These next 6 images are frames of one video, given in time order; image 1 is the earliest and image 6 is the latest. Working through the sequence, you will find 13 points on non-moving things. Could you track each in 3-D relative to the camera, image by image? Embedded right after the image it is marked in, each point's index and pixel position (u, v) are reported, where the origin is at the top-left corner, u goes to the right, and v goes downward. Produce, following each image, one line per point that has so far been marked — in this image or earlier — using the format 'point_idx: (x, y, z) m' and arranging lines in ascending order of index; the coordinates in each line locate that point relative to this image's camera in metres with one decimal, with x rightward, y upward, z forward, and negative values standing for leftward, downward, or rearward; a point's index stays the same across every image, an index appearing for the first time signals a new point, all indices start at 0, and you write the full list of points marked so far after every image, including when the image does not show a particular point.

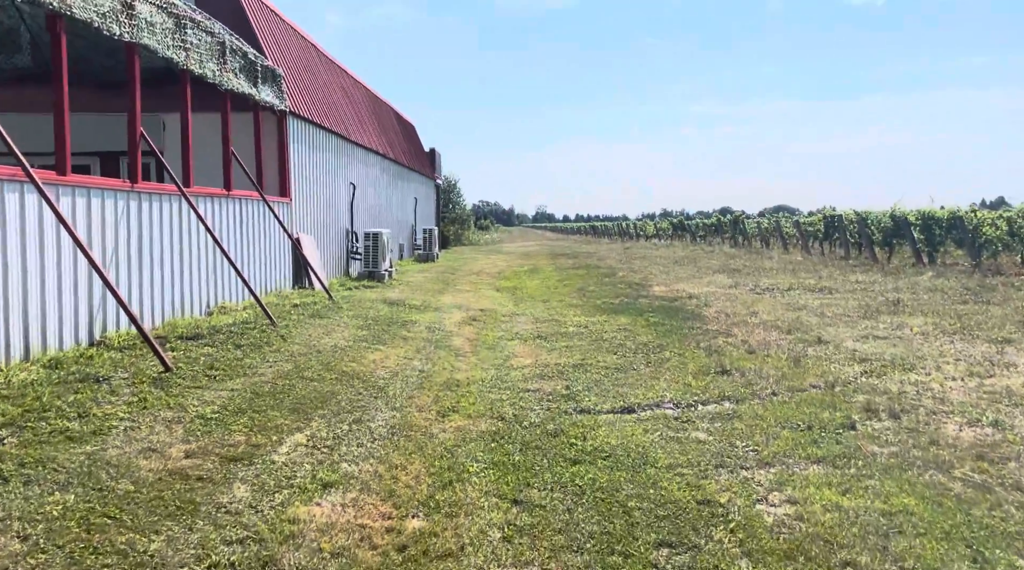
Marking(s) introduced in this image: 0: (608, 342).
0: (+1.0, -0.6, +10.0) m
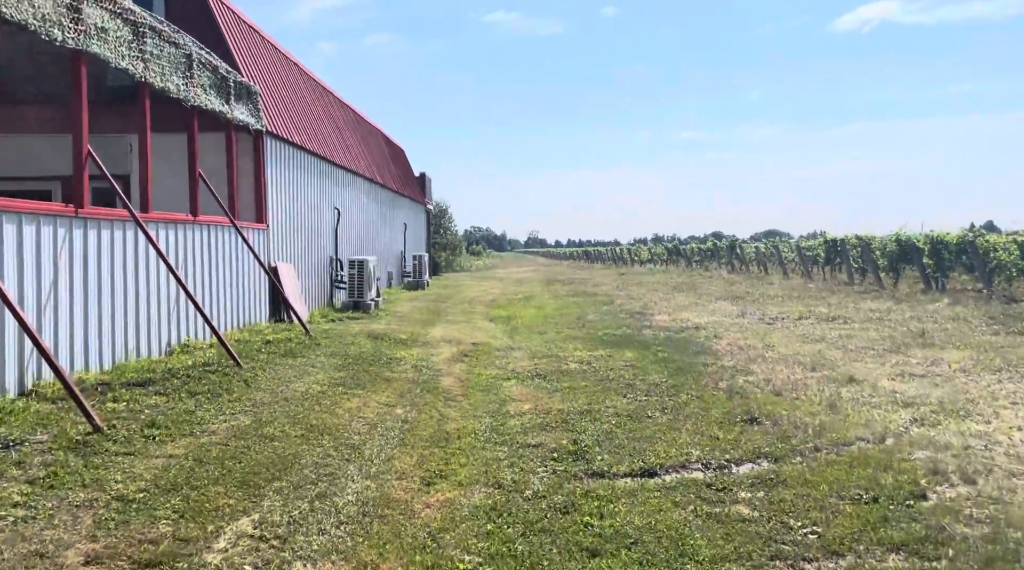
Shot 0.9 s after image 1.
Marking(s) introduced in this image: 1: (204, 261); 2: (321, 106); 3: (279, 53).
0: (+1.0, -0.9, +8.9) m
1: (-3.6, +0.3, +10.7) m
2: (-3.9, +3.6, +18.7) m
3: (-4.2, +4.2, +16.7) m
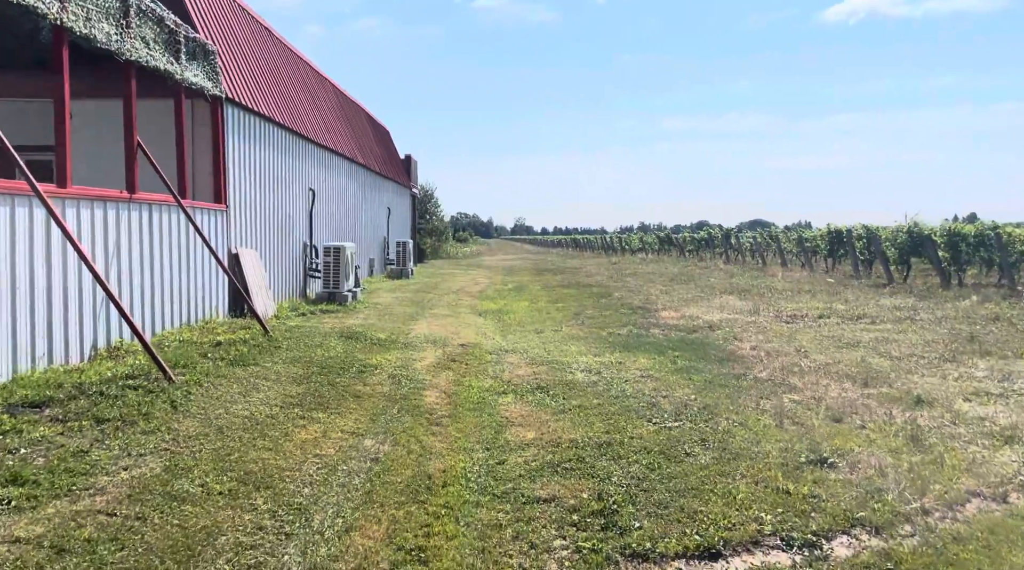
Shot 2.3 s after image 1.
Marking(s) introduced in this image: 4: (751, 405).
0: (+1.0, -0.9, +7.4) m
1: (-3.6, +0.4, +9.0) m
2: (-4.0, +3.8, +17.0) m
3: (-4.3, +4.4, +15.0) m
4: (+1.9, -0.9, +7.2) m
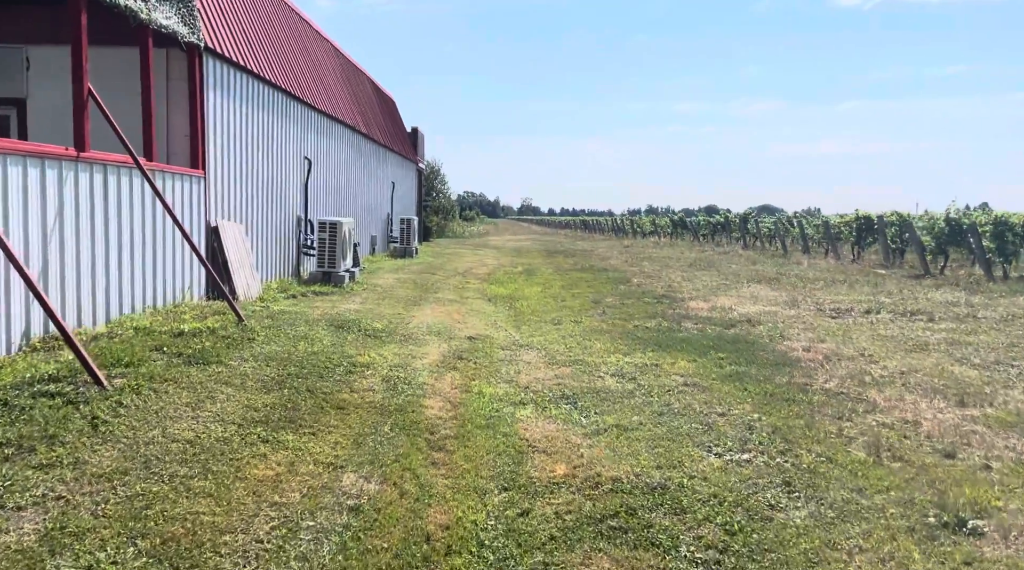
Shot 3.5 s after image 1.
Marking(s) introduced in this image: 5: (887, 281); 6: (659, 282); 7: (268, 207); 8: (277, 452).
0: (+1.1, -0.9, +5.9) m
1: (-3.4, +0.6, +7.6) m
2: (-3.7, +4.2, +15.5) m
3: (-4.0, +4.7, +13.5) m
4: (+2.0, -0.9, +5.8) m
5: (+7.6, +0.1, +18.8) m
6: (+3.0, +0.1, +18.9) m
7: (-3.4, +1.1, +13.0) m
8: (-1.2, -0.8, +4.6) m
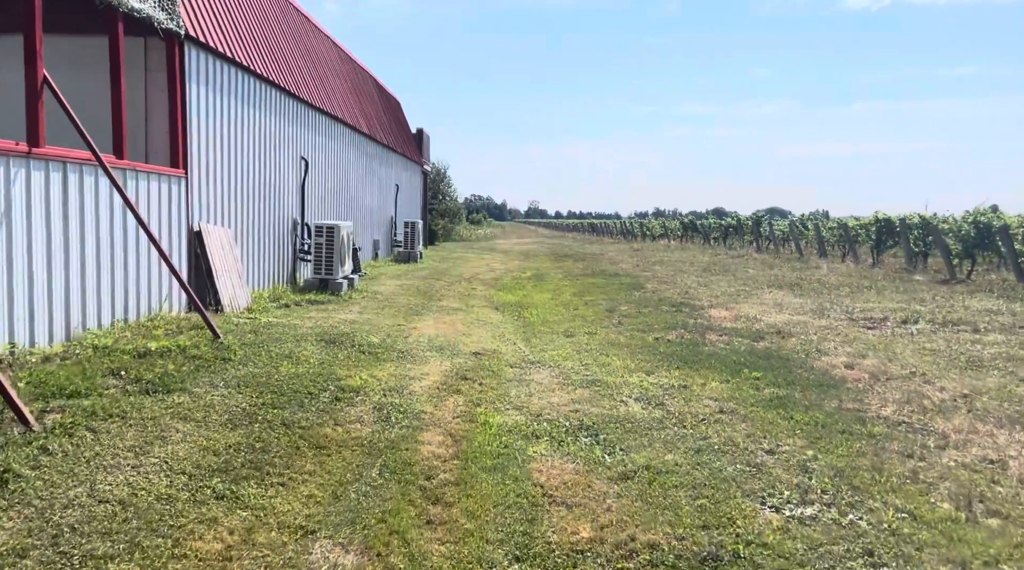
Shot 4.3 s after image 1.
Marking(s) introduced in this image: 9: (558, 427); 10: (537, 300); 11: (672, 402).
0: (+1.2, -0.9, +5.0) m
1: (-3.3, +0.5, +6.7) m
2: (-3.5, +4.1, +14.6) m
3: (-3.9, +4.6, +12.6) m
4: (+2.1, -1.0, +4.9) m
5: (+7.7, 0.0, +17.8) m
6: (+3.2, -0.1, +17.9) m
7: (-3.3, +1.0, +12.1) m
8: (-1.1, -0.9, +3.7) m
9: (+0.3, -0.9, +5.8) m
10: (+0.4, -0.2, +14.3) m
11: (+1.2, -0.8, +6.6) m
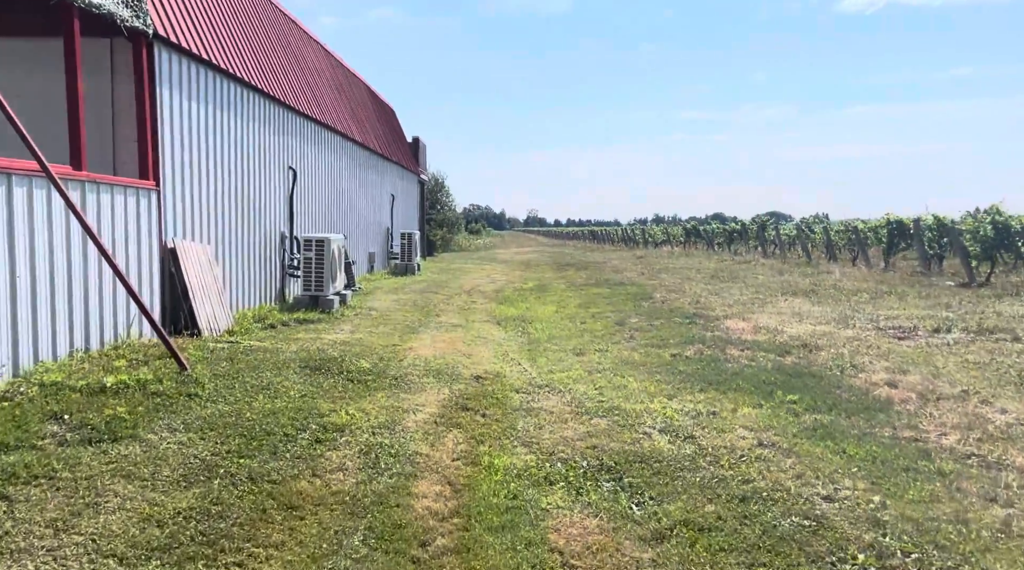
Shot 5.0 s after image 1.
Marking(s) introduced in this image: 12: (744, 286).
0: (+1.2, -1.0, +4.2) m
1: (-3.3, +0.3, +5.9) m
2: (-3.6, +3.8, +13.9) m
3: (-3.9, +4.3, +11.8) m
4: (+2.1, -1.0, +4.0) m
5: (+7.8, -0.1, +17.0) m
6: (+3.2, -0.2, +17.1) m
7: (-3.3, +0.8, +11.3) m
8: (-1.1, -1.0, +2.9) m
9: (+0.3, -1.0, +5.0) m
10: (+0.4, -0.4, +13.5) m
11: (+1.2, -0.9, +5.8) m
12: (+5.0, 0.0, +19.7) m
